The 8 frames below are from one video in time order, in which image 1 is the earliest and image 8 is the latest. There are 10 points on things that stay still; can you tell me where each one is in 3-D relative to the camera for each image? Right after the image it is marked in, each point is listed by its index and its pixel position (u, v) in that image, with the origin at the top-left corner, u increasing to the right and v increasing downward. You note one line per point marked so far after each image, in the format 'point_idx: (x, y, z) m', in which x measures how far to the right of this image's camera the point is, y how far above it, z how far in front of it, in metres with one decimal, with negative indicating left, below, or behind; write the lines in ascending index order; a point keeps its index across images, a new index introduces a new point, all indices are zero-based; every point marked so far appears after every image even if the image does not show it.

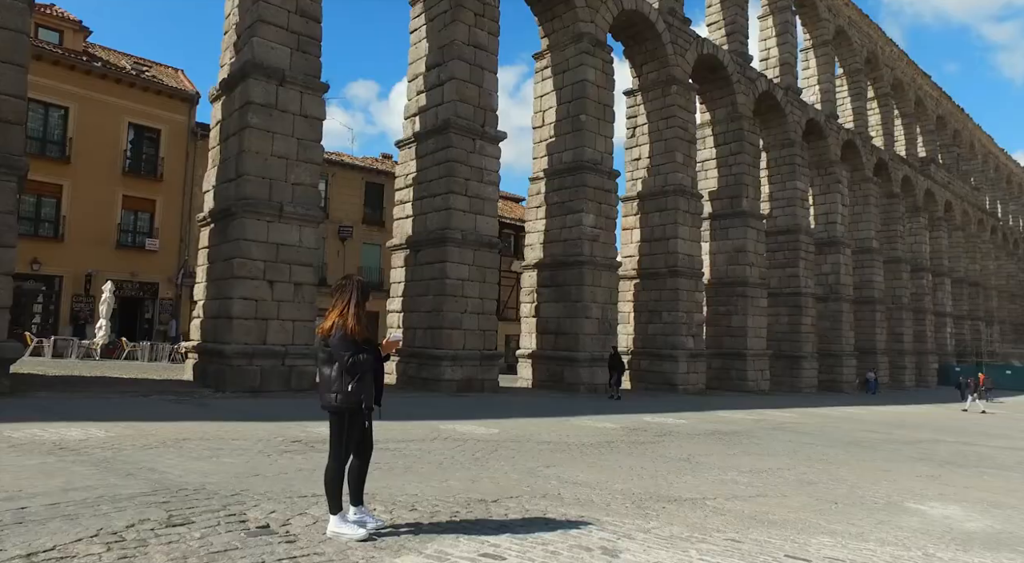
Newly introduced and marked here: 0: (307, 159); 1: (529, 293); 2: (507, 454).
0: (-3.7, +2.2, +13.7) m
1: (+0.4, -0.3, +18.1) m
2: (-0.1, -1.7, +7.3) m
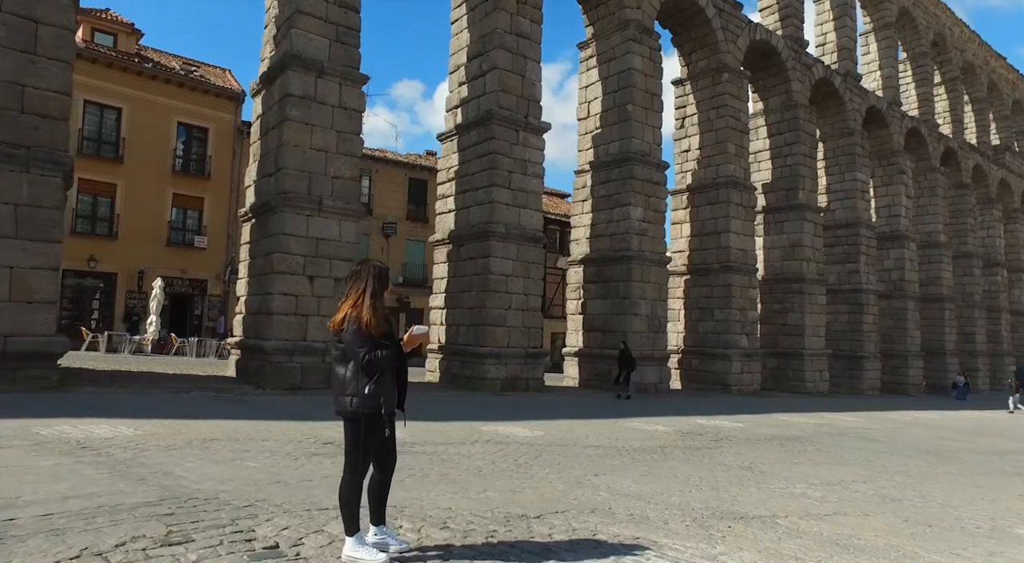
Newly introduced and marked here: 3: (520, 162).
0: (-2.9, +2.2, +13.4) m
1: (+1.5, -0.2, +17.5) m
2: (+0.3, -1.6, +6.7) m
3: (+0.2, +2.4, +15.4) m
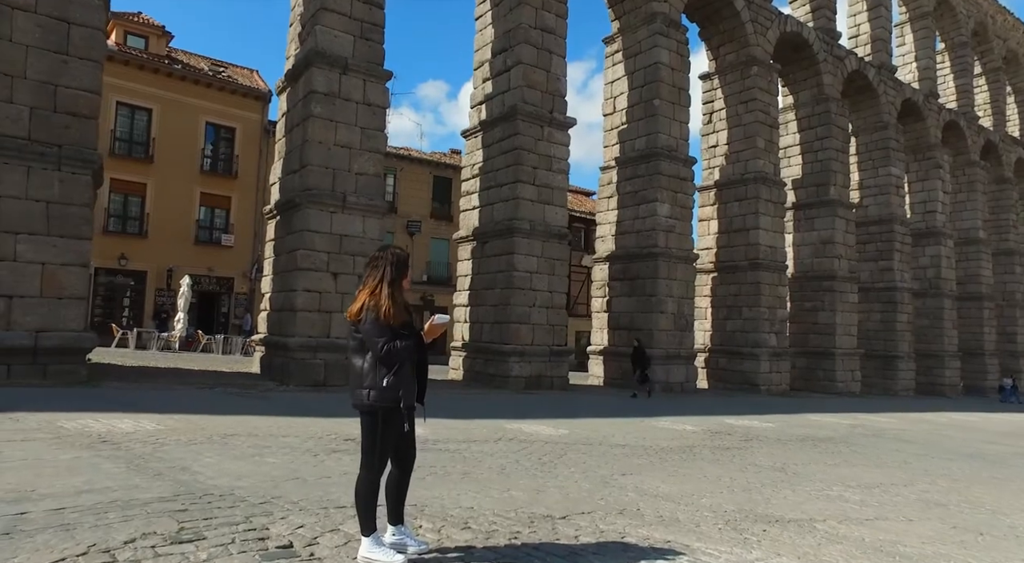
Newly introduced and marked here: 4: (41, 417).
0: (-2.5, +2.3, +13.3) m
1: (+2.0, -0.1, +17.2) m
2: (+0.5, -1.5, +6.5) m
3: (+0.7, +2.5, +15.2) m
4: (-4.7, -1.4, +7.5) m
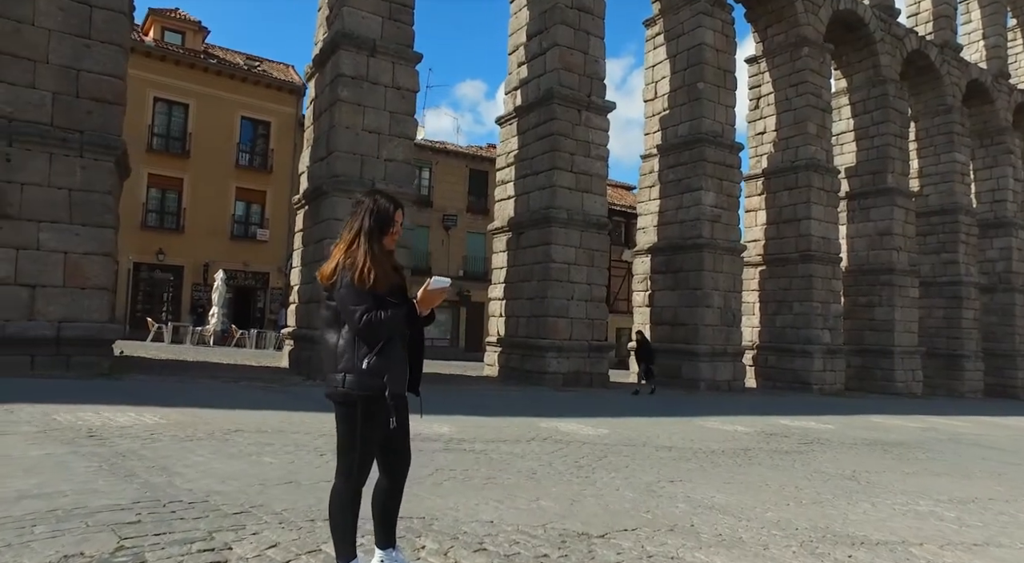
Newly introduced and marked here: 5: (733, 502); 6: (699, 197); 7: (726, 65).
0: (-1.9, +2.5, +12.7) m
1: (+2.8, 0.0, +16.4) m
2: (+0.7, -1.4, +5.8) m
3: (+1.3, +2.6, +14.4) m
4: (-4.4, -1.2, +7.0) m
5: (+1.4, -1.4, +4.6) m
6: (+3.8, +1.7, +15.1) m
7: (+4.5, +4.6, +15.7) m
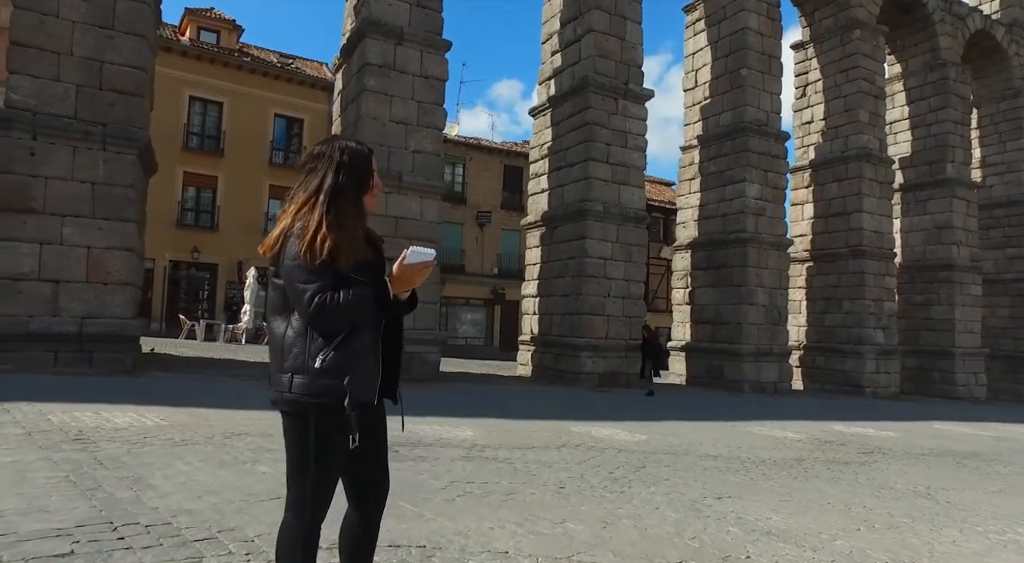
0: (-1.4, +2.6, +12.1) m
1: (+3.5, +0.1, +15.6) m
2: (+0.9, -1.3, +5.1) m
3: (+1.9, +2.7, +13.7) m
4: (-4.2, -1.1, +6.6) m
5: (+1.5, -1.3, +4.0) m
6: (+4.4, +1.8, +14.3) m
7: (+5.2, +4.6, +14.8) m
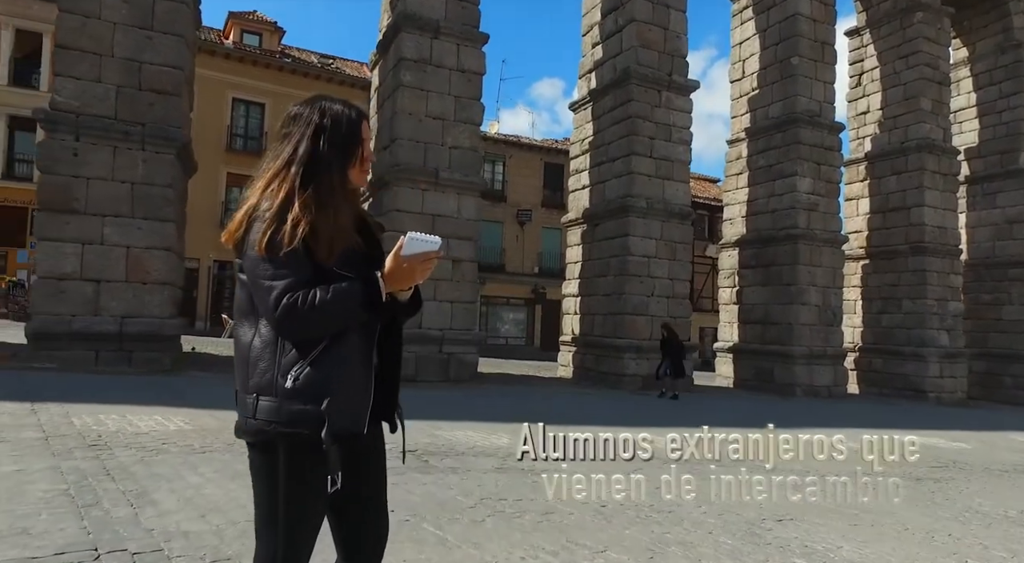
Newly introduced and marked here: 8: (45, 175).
0: (-0.7, +2.6, +11.8) m
1: (+4.3, +0.1, +15.0) m
2: (+1.1, -1.3, +4.7) m
3: (+2.6, +2.7, +13.2) m
4: (-3.8, -1.1, +6.5) m
5: (+1.6, -1.3, +3.5) m
6: (+5.1, +1.8, +13.7) m
7: (+5.9, +4.7, +14.1) m
8: (-5.4, +1.2, +8.8) m
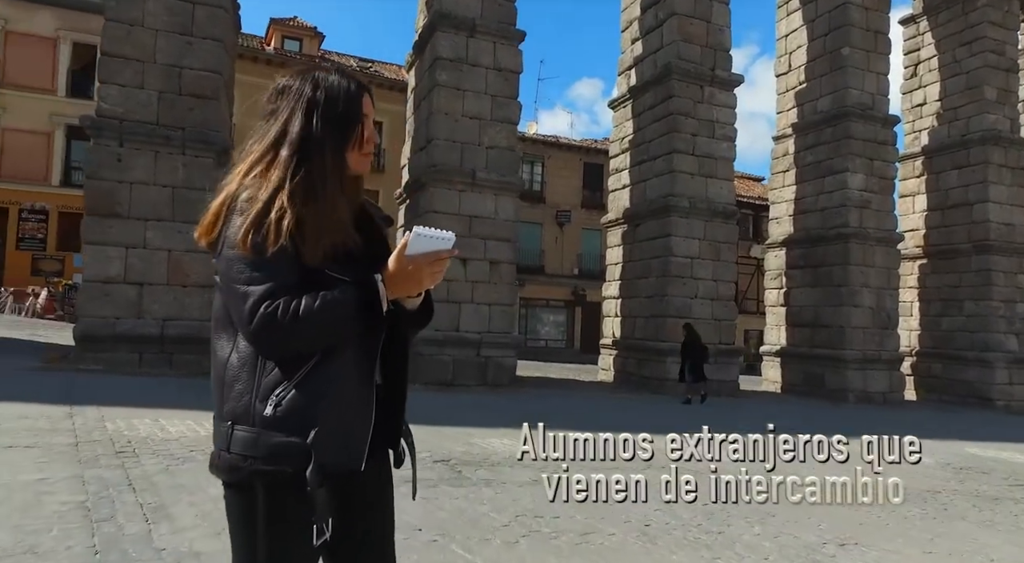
0: (-0.2, +2.5, +11.6) m
1: (+5.1, +0.1, +14.5) m
2: (+1.4, -1.3, +4.3) m
3: (+3.3, +2.7, +12.8) m
4: (-3.5, -1.2, +6.4) m
5: (+1.8, -1.3, +3.1) m
6: (+5.8, +1.8, +13.1) m
7: (+6.6, +4.6, +13.6) m
8: (-5.0, +1.2, +8.8) m
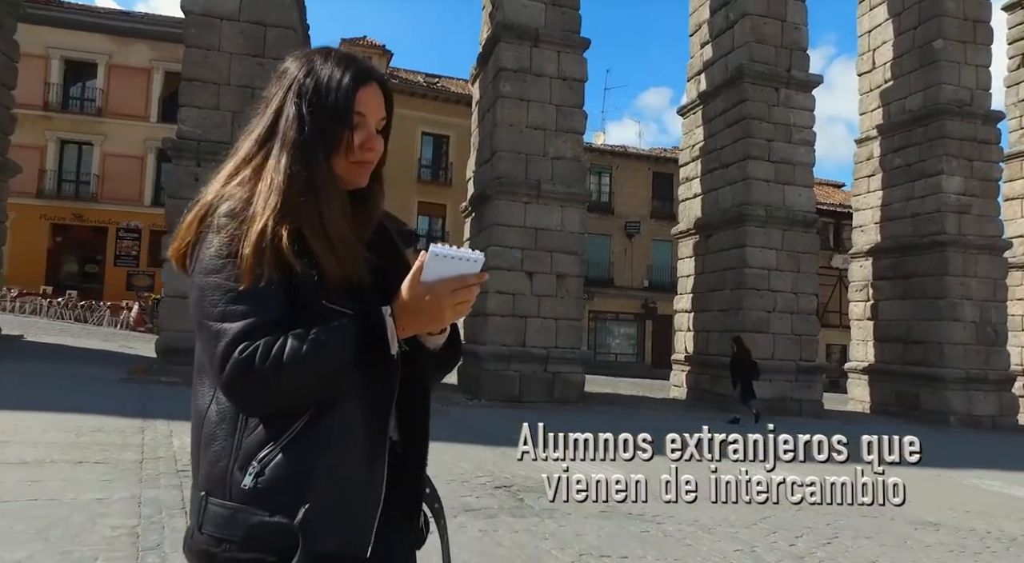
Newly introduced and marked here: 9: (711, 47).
0: (+0.8, +2.3, +11.3) m
1: (+6.3, -0.1, +13.7) m
2: (+1.7, -1.4, +3.9) m
3: (+4.4, +2.5, +12.2) m
4: (-3.0, -1.3, +6.4) m
5: (+2.0, -1.3, +2.7) m
6: (+6.9, +1.6, +12.3) m
7: (+7.7, +4.5, +12.7) m
8: (-4.2, +1.0, +9.0) m
9: (+3.5, +4.2, +13.2) m
